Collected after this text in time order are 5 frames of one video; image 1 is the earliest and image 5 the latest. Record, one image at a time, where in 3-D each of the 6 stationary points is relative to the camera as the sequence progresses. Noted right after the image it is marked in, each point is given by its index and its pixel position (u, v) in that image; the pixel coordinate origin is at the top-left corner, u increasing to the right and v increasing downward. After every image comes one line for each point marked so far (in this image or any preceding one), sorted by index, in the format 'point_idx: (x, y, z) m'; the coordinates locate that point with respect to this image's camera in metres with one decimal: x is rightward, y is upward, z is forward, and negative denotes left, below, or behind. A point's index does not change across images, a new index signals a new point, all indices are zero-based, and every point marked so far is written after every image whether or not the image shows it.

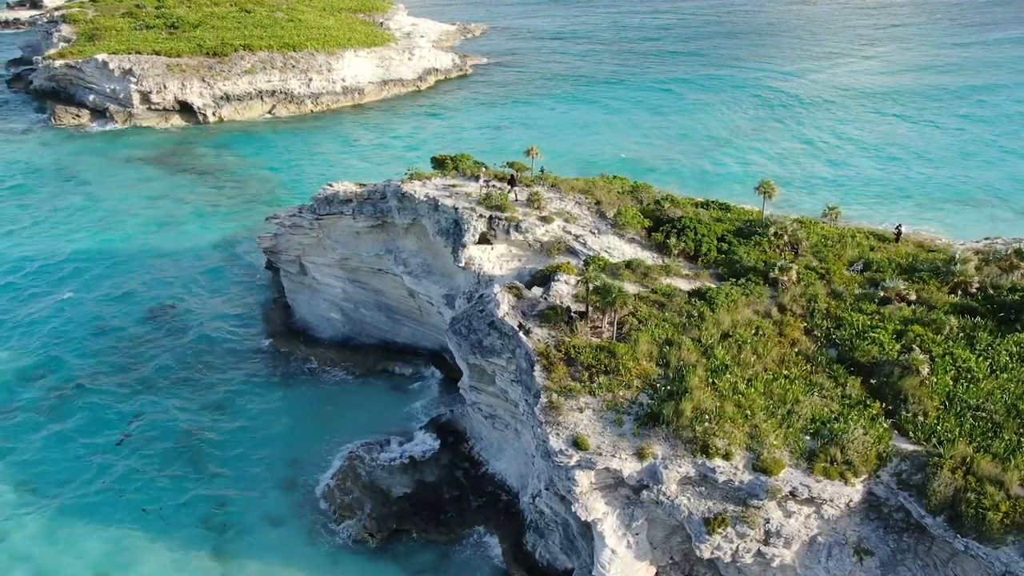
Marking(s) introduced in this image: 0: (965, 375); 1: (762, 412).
0: (+11.0, -2.1, +17.3) m
1: (+5.6, -2.8, +16.1) m
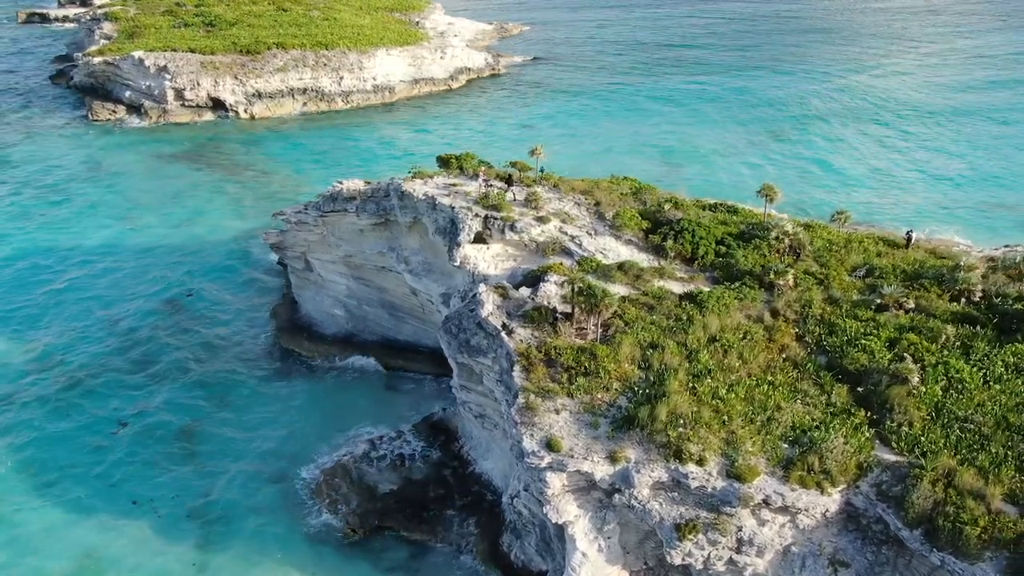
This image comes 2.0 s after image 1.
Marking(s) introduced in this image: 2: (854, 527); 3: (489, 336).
0: (+10.5, -2.3, +16.8) m
1: (+5.0, -2.9, +15.8) m
2: (+7.0, -4.9, +14.7) m
3: (-0.6, -1.3, +19.0) m
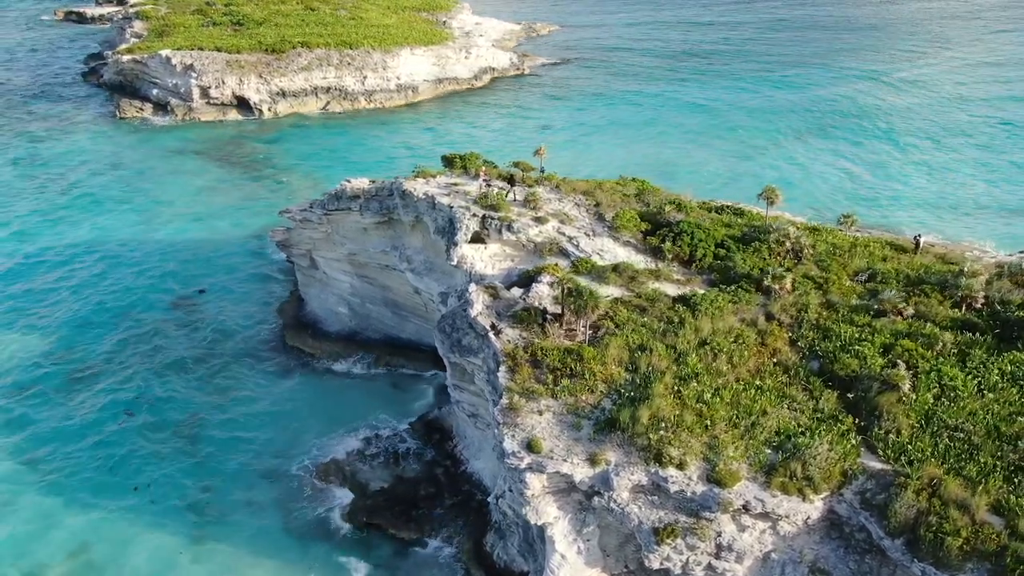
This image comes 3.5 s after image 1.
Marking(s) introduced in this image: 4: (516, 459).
0: (+10.1, -2.4, +16.5) m
1: (+4.7, -2.9, +15.7) m
2: (+6.6, -5.0, +14.4) m
3: (-0.9, -1.3, +19.0) m
4: (+0.1, -3.7, +15.4) m
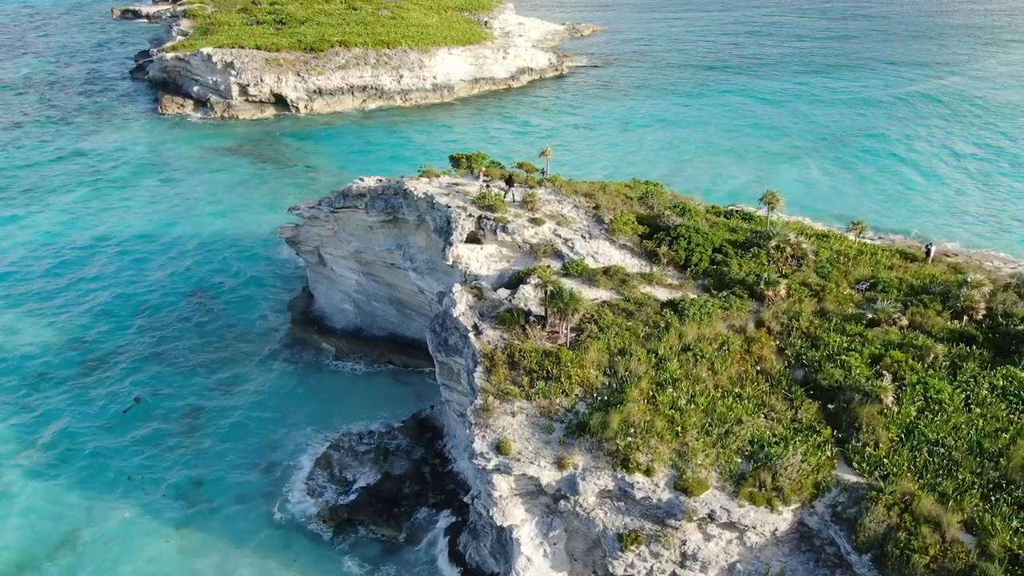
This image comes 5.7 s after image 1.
0: (+9.5, -2.7, +16.1) m
1: (+4.0, -3.1, +15.5) m
2: (+5.9, -5.2, +14.2) m
3: (-1.3, -1.3, +19.1) m
4: (-0.6, -3.7, +15.4) m
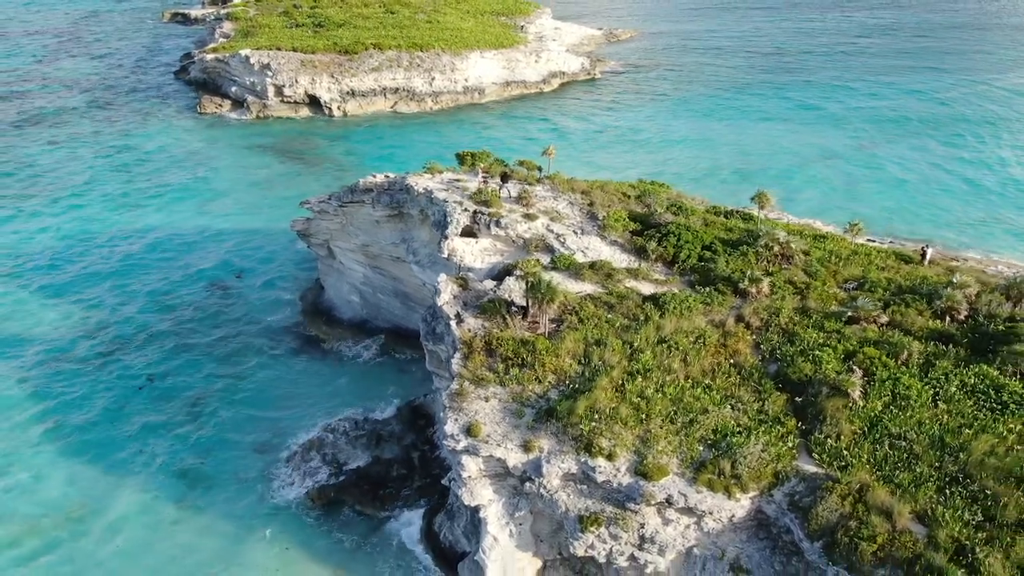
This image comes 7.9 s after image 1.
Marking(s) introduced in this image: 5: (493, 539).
0: (+8.9, -2.6, +16.3) m
1: (+3.4, -2.9, +15.9) m
2: (+5.1, -5.0, +14.5) m
3: (-1.8, -1.0, +19.7) m
4: (-1.2, -3.4, +16.0) m
5: (-0.4, -5.5, +15.5) m
